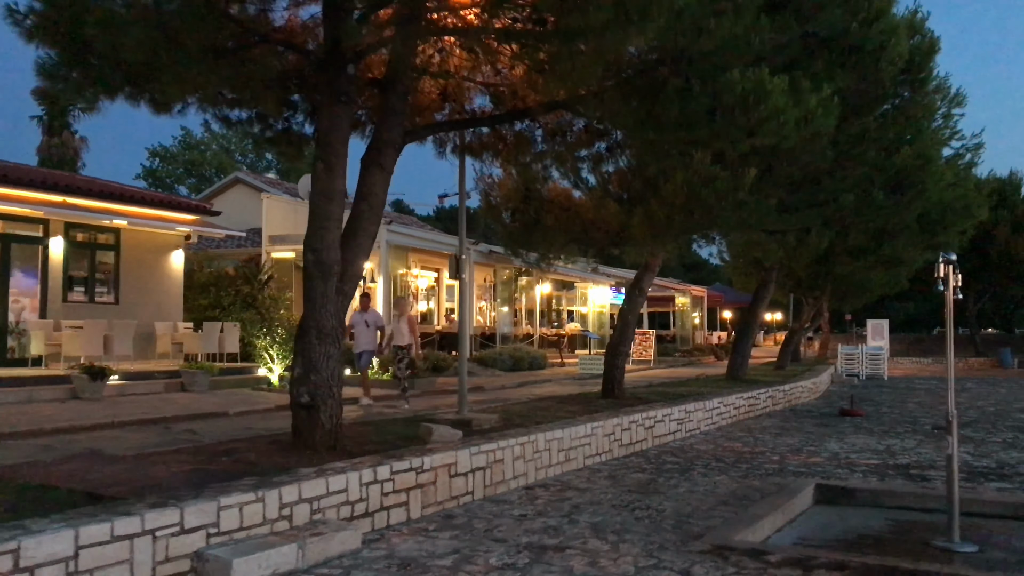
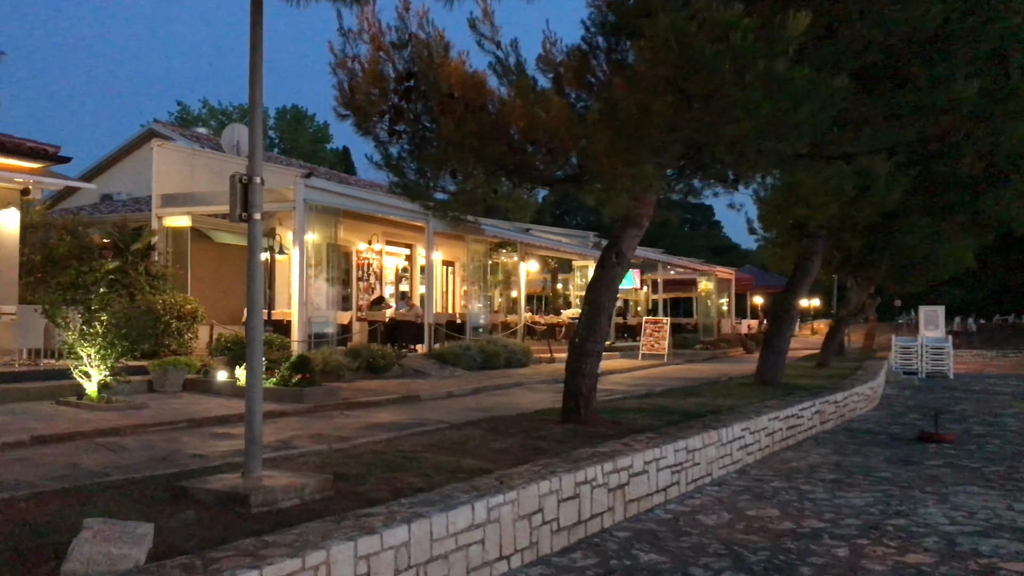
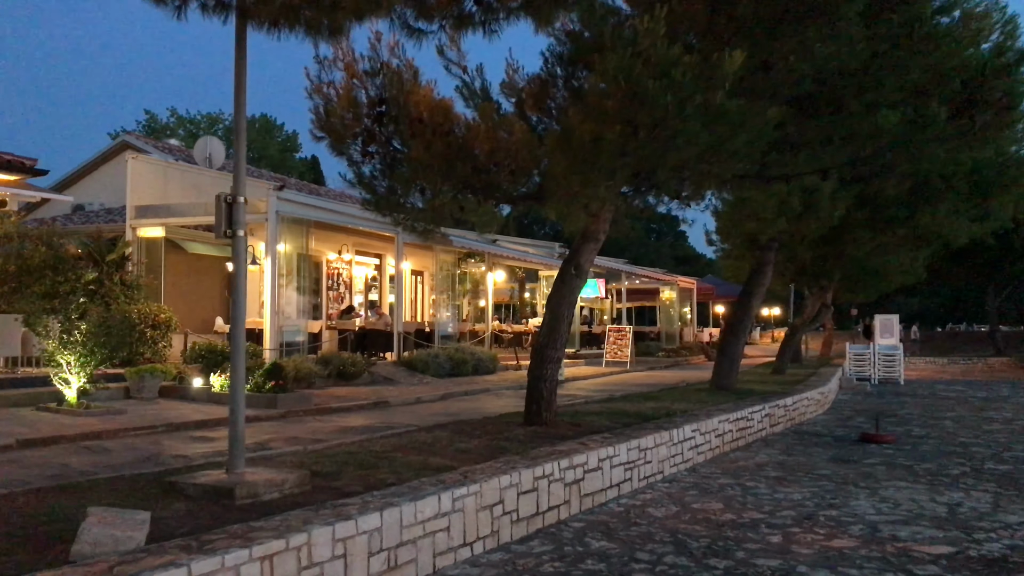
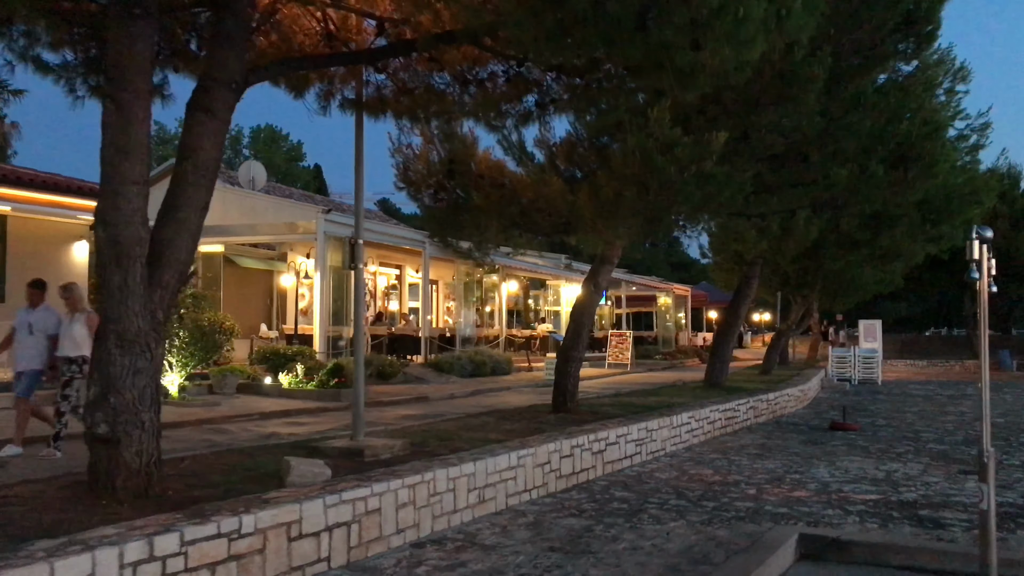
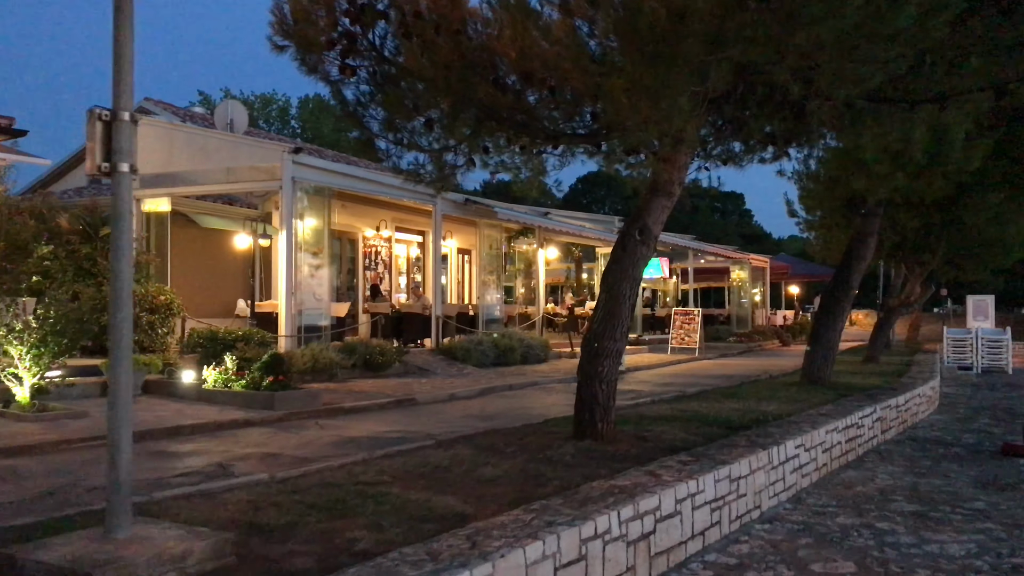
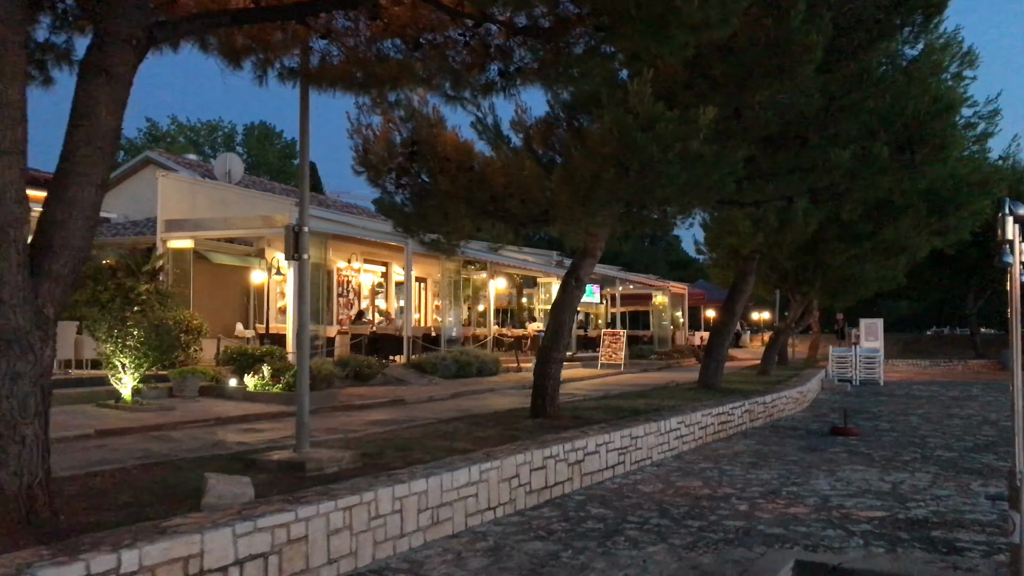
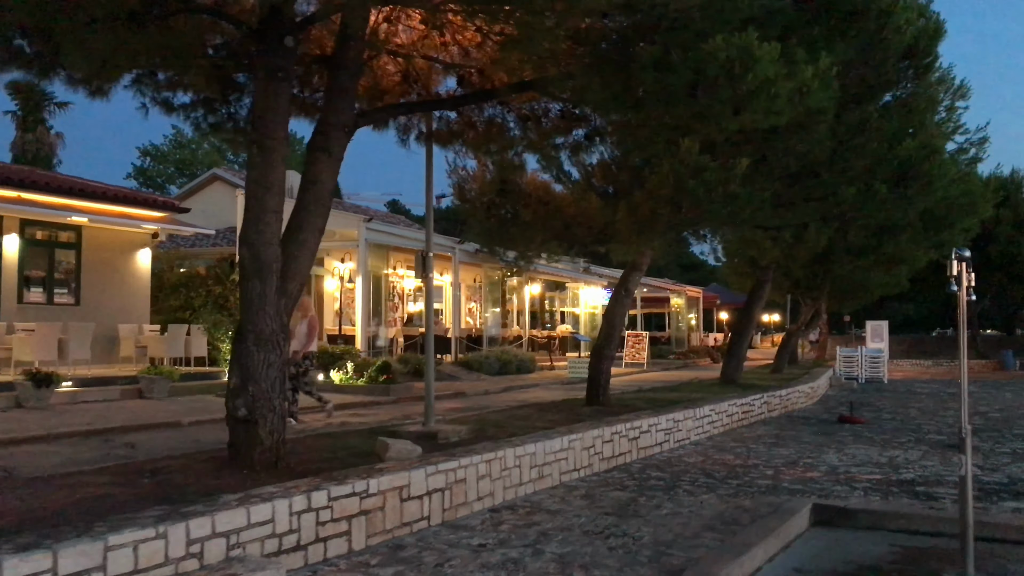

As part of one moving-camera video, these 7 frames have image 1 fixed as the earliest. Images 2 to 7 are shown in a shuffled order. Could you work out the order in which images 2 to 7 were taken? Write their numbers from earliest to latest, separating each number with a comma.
7, 4, 6, 3, 2, 5
